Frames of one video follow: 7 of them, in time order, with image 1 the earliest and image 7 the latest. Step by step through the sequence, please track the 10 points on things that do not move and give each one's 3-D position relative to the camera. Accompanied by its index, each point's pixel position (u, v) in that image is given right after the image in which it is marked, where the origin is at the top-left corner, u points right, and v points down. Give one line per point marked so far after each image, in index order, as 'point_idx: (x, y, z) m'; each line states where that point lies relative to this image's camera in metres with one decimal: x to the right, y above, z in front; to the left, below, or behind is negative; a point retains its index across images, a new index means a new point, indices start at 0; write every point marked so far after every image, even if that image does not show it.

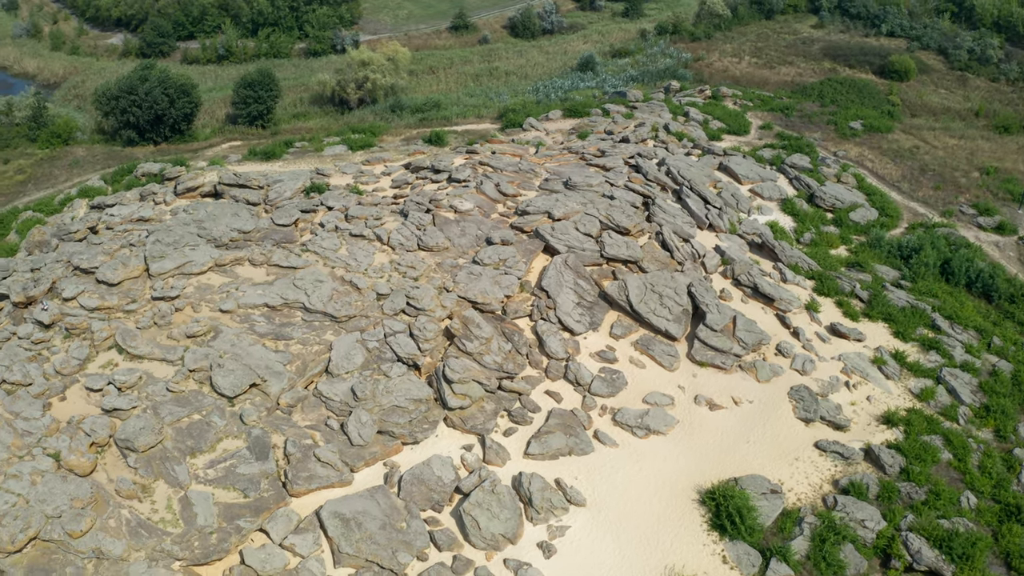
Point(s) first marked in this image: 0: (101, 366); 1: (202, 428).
0: (-9.2, -1.8, +14.3) m
1: (-6.1, -2.7, +12.6) m
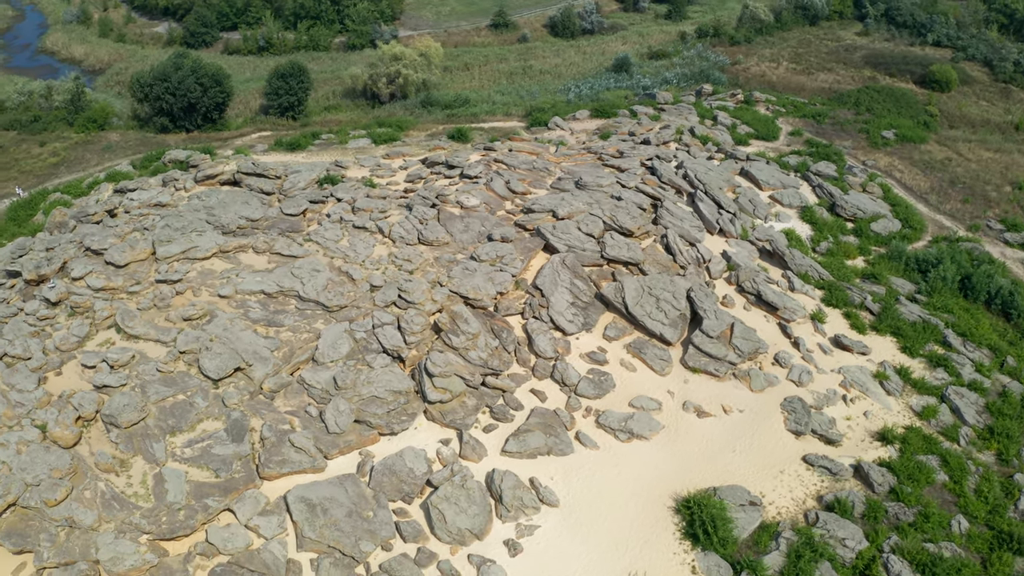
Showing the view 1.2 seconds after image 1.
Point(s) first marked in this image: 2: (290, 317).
0: (-9.5, -1.3, +14.8) m
1: (-6.6, -2.4, +12.9) m
2: (-5.4, -0.7, +15.7) m
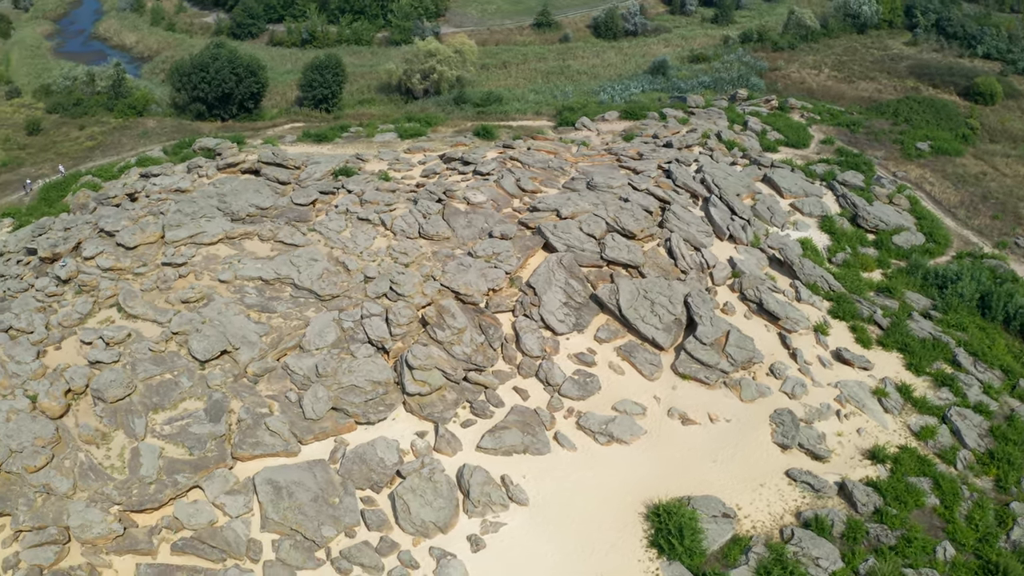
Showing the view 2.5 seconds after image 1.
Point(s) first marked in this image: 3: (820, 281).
0: (-9.9, -0.8, +15.3) m
1: (-7.1, -2.0, +13.3) m
2: (-5.7, -0.4, +16.0) m
3: (+9.5, +0.2, +19.8) m
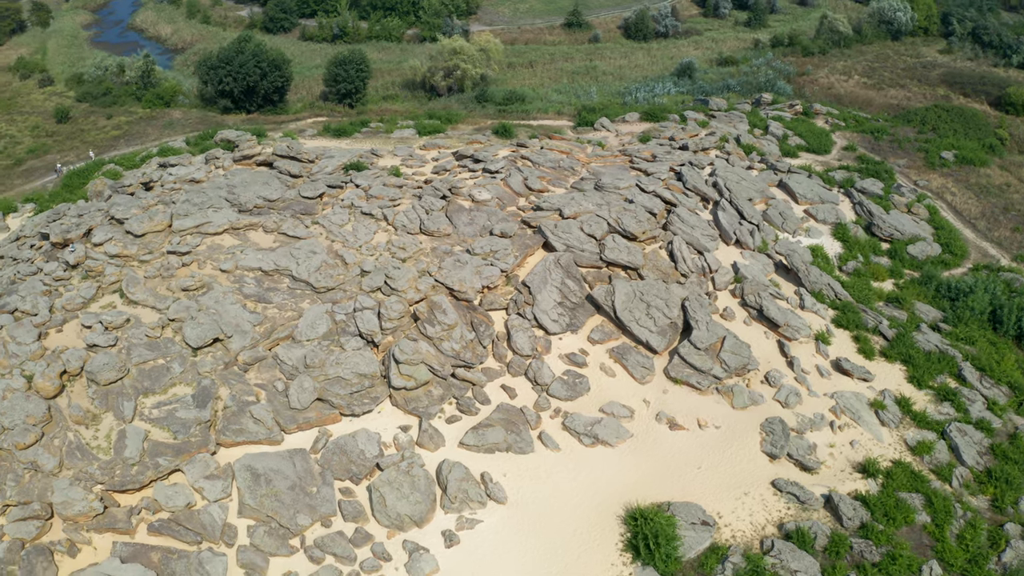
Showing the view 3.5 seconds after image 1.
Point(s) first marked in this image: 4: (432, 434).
0: (-10.1, -0.5, +15.7) m
1: (-7.5, -1.8, +13.6) m
2: (-5.9, -0.2, +16.2) m
3: (+9.5, 0.0, +19.4) m
4: (-1.7, -3.1, +13.6) m
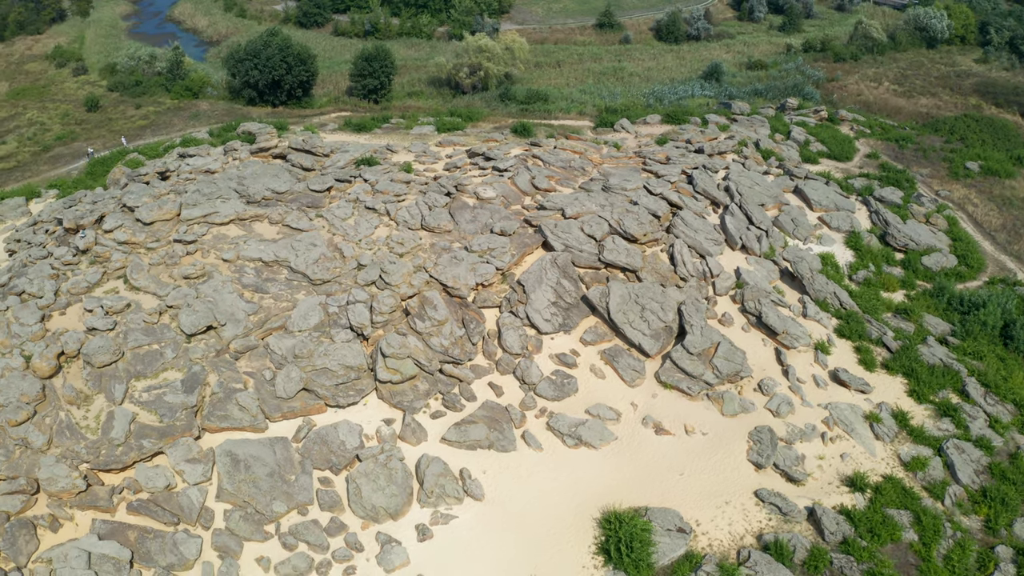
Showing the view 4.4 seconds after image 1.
0: (-10.3, -0.1, +16.2) m
1: (-7.8, -1.5, +13.9) m
2: (-6.1, +0.1, +16.5) m
3: (+9.5, -0.3, +19.0) m
4: (-2.1, -3.0, +13.7) m
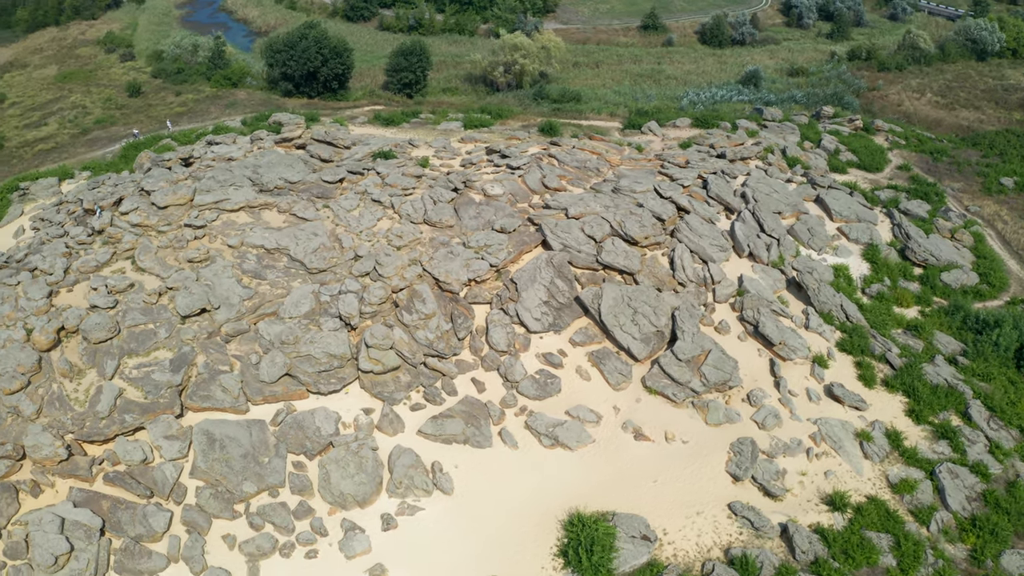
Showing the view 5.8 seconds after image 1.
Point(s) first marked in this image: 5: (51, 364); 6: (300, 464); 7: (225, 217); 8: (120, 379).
0: (-10.5, +0.5, +16.8) m
1: (-8.2, -1.0, +14.4) m
2: (-6.3, +0.4, +16.9) m
3: (+9.3, -0.7, +18.5) m
4: (-2.6, -2.9, +13.9) m
5: (-9.8, -1.6, +13.7) m
6: (-4.3, -3.6, +12.9) m
7: (-8.7, +2.2, +19.3) m
8: (-8.3, -1.9, +13.6) m
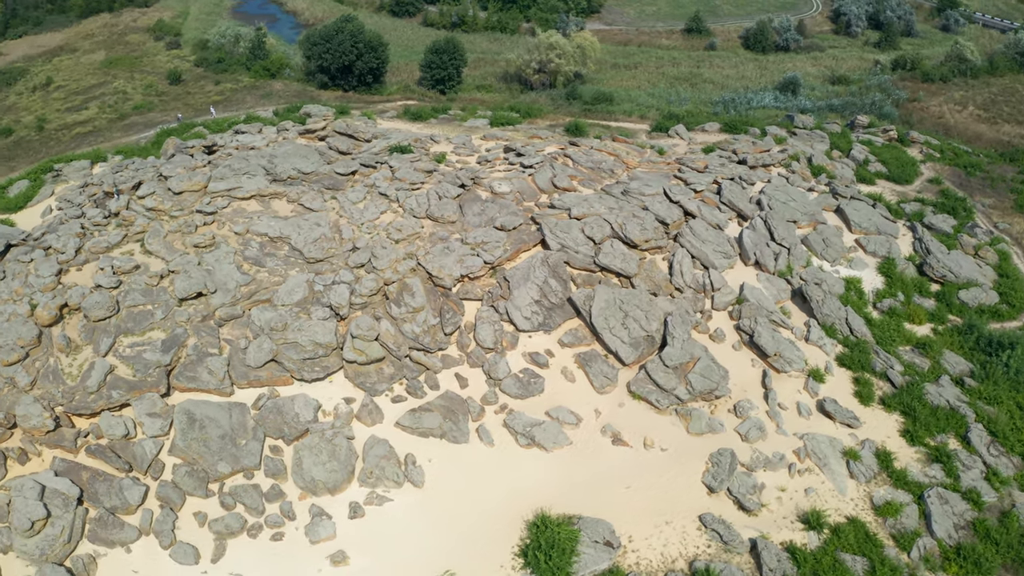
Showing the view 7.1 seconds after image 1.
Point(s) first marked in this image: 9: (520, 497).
0: (-10.7, +1.0, +17.5) m
1: (-8.6, -0.6, +14.9) m
2: (-6.5, +0.7, +17.3) m
3: (+9.2, -1.0, +17.9) m
4: (-3.1, -2.7, +14.1) m
5: (-10.3, -1.1, +14.3) m
6: (-4.9, -3.3, +13.2) m
7: (-8.7, +2.6, +19.8) m
8: (-8.8, -1.5, +14.1) m
9: (+0.2, -4.3, +13.2) m
